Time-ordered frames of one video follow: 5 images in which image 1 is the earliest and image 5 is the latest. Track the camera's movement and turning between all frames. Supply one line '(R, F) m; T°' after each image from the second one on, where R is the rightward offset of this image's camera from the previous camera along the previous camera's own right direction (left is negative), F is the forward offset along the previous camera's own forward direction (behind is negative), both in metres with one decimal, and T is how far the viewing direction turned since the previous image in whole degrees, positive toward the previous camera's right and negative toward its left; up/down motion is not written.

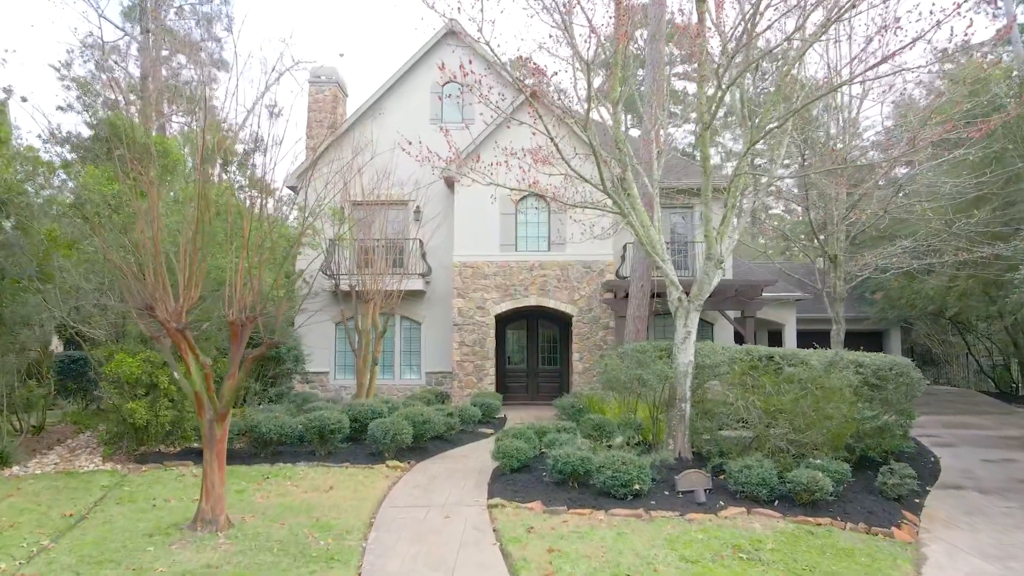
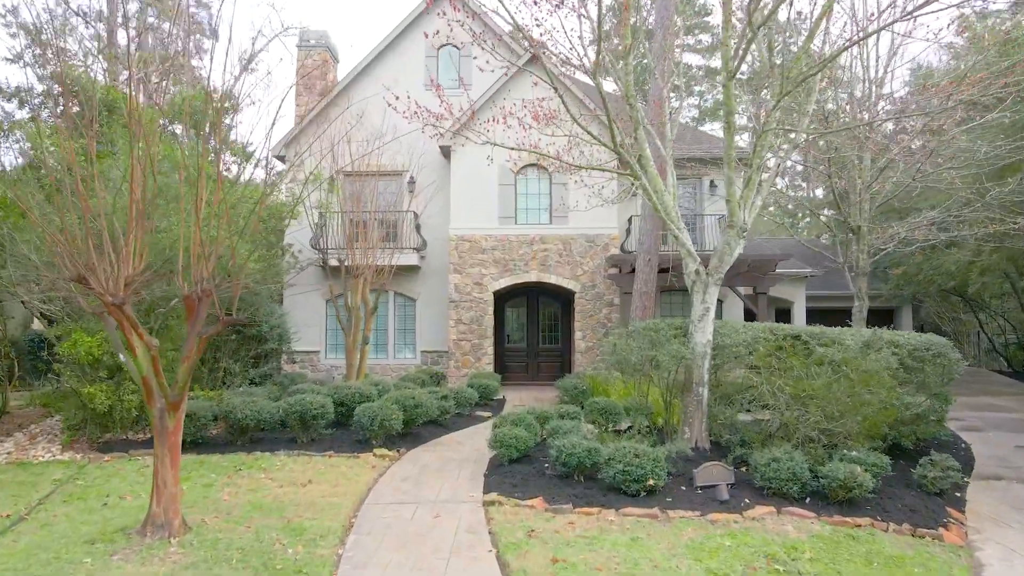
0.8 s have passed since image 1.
(0.0, +0.8) m; 0°
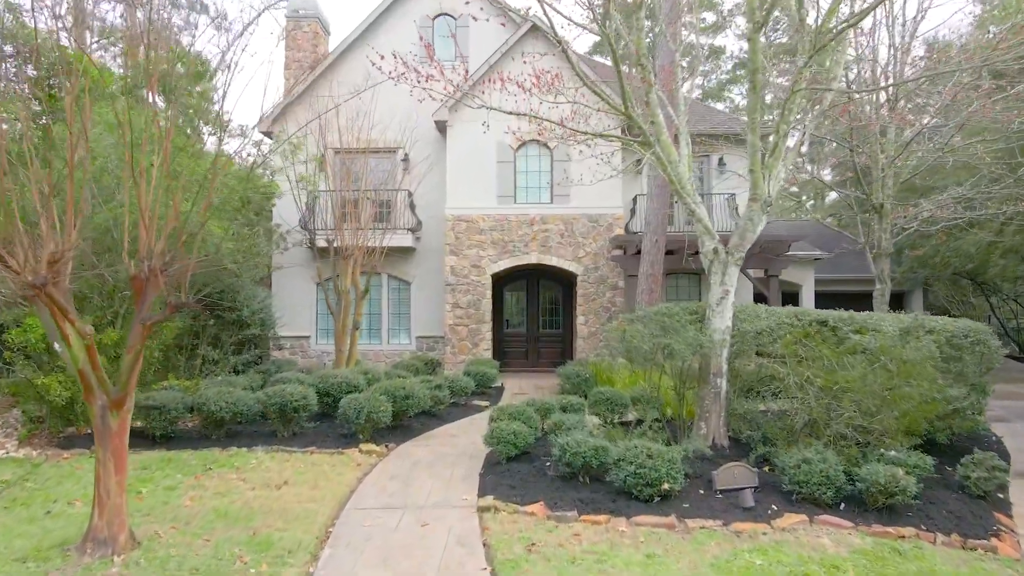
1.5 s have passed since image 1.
(0.0, +0.7) m; 0°
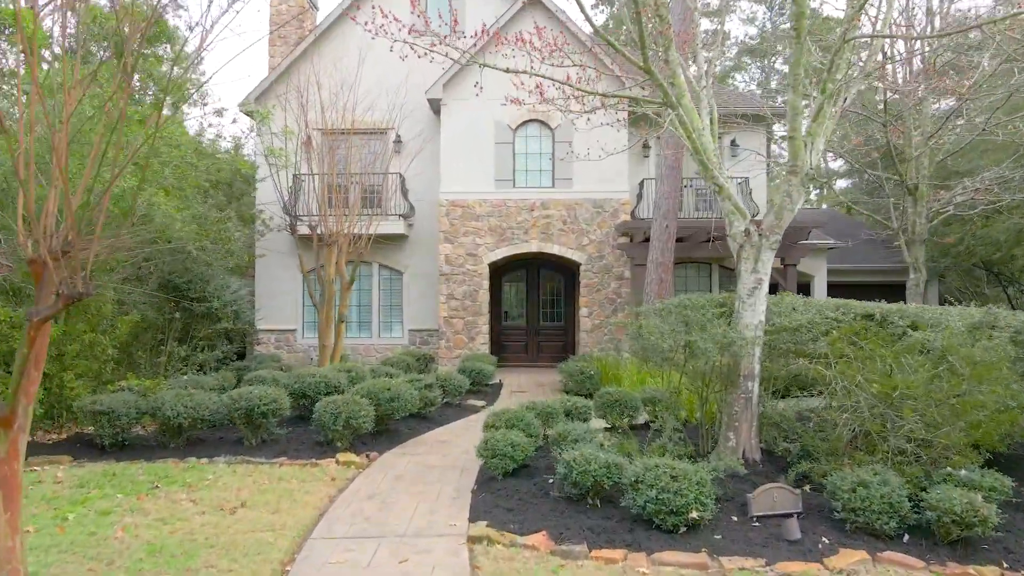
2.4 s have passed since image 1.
(0.0, +0.9) m; 0°
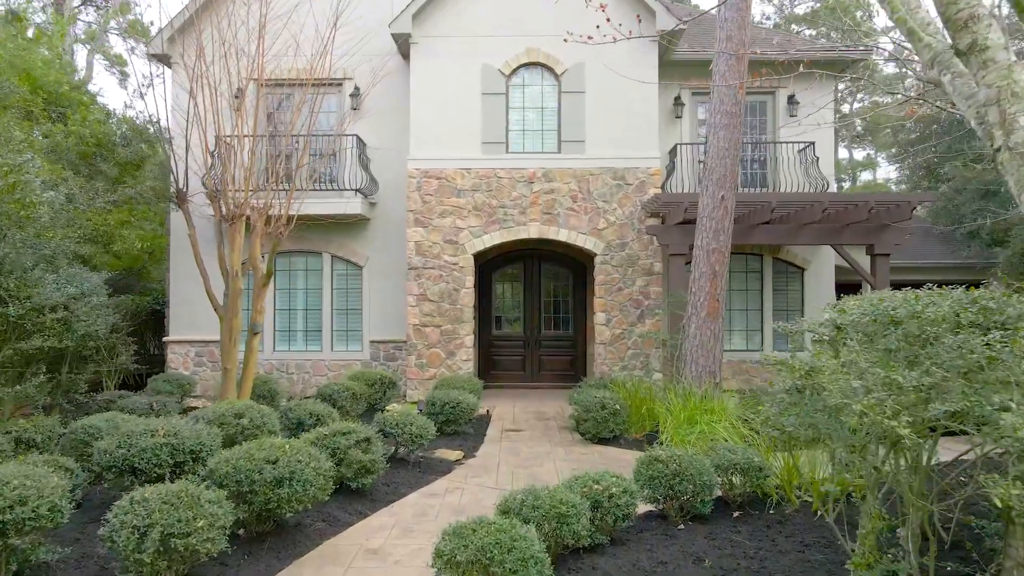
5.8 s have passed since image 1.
(+0.1, +3.3) m; 0°
